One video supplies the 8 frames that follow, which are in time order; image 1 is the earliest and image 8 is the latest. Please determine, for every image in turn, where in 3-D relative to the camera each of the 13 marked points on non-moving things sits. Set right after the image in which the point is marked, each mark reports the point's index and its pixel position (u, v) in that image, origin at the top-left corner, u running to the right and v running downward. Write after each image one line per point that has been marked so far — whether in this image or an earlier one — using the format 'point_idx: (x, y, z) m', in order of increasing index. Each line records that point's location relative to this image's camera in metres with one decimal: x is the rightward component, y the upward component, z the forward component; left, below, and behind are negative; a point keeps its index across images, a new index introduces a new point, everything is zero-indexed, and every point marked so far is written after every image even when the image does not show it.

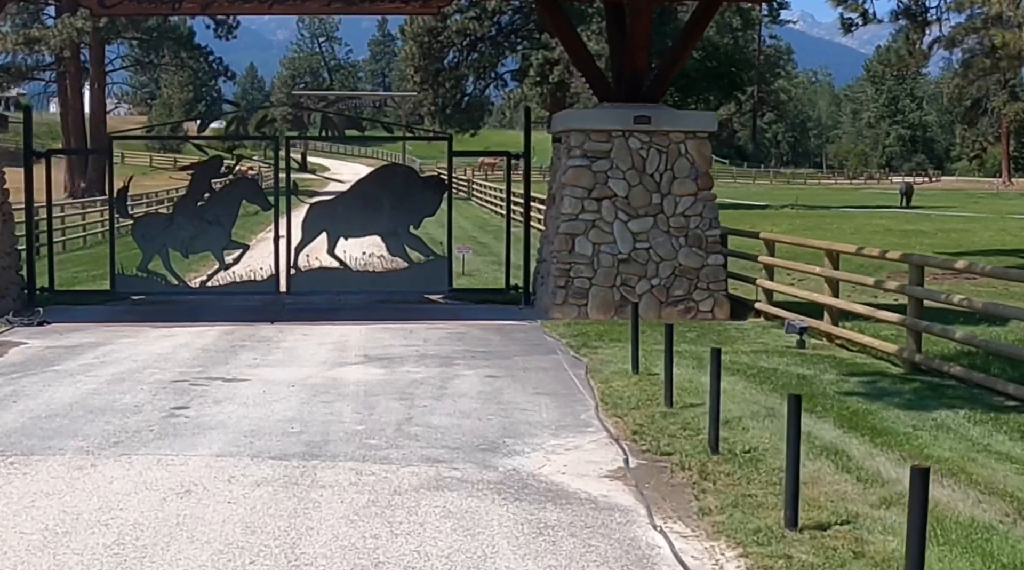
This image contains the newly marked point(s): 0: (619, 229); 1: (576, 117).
0: (+1.2, +0.6, +13.9) m
1: (+0.7, +1.9, +13.8) m
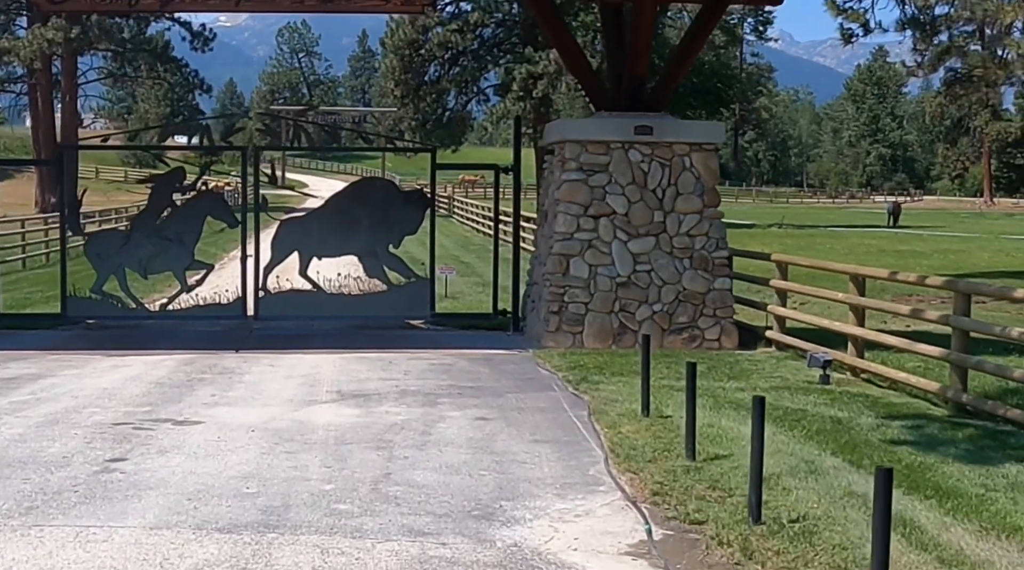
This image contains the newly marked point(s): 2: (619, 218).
0: (+1.1, +0.4, +12.7) m
1: (+0.6, +1.6, +12.6) m
2: (+1.1, +0.7, +12.7) m
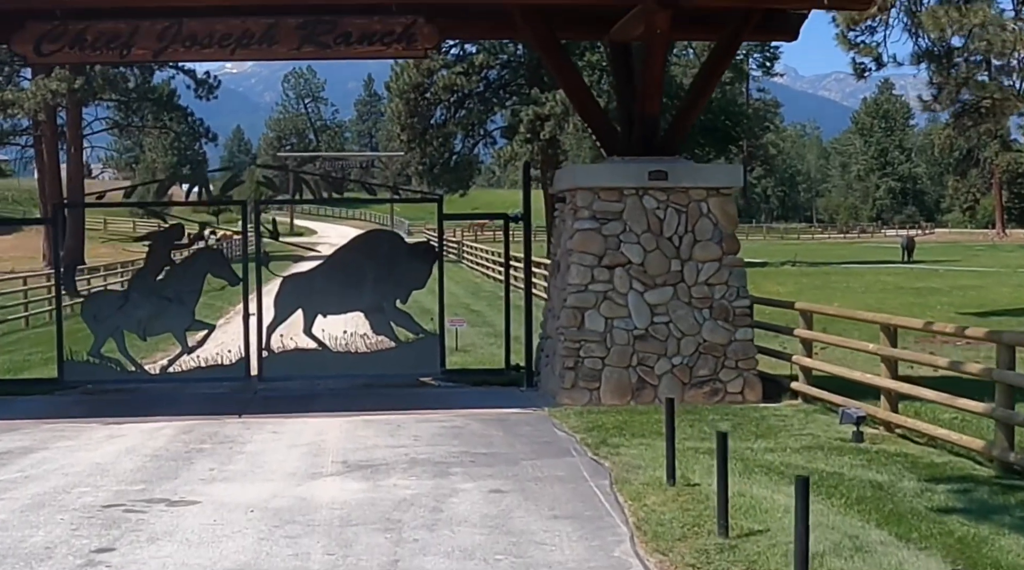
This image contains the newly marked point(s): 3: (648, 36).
0: (+1.2, -0.2, +12.2) m
1: (+0.7, +1.1, +12.2) m
2: (+1.2, +0.2, +12.2) m
3: (+1.3, +2.5, +12.0) m
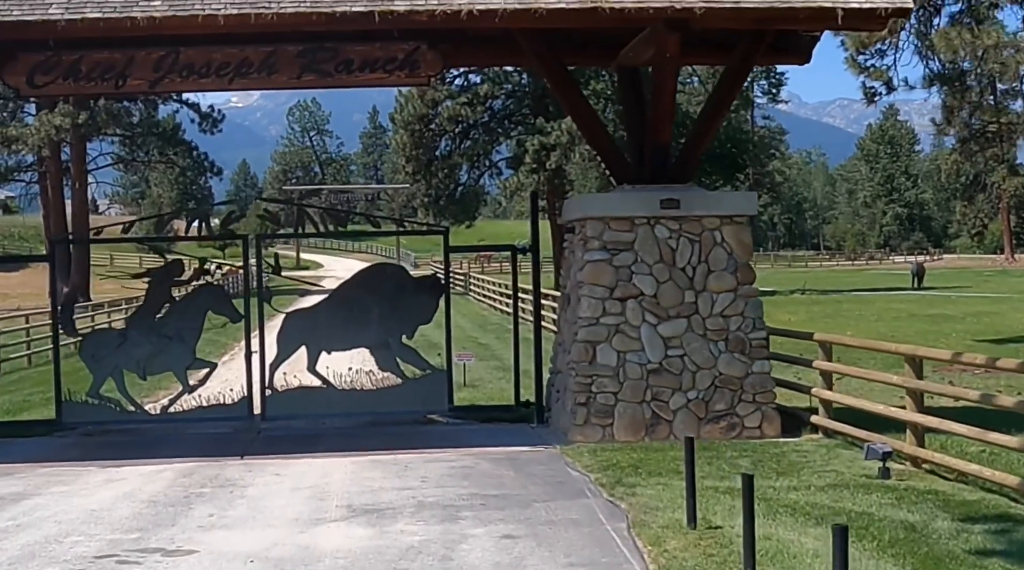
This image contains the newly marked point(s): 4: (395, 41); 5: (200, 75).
0: (+1.3, -0.5, +11.9) m
1: (+0.8, +0.8, +11.8) m
2: (+1.3, -0.1, +11.9) m
3: (+1.4, +2.1, +11.7) m
4: (-1.0, +2.1, +10.8) m
5: (-2.8, +1.9, +11.0) m
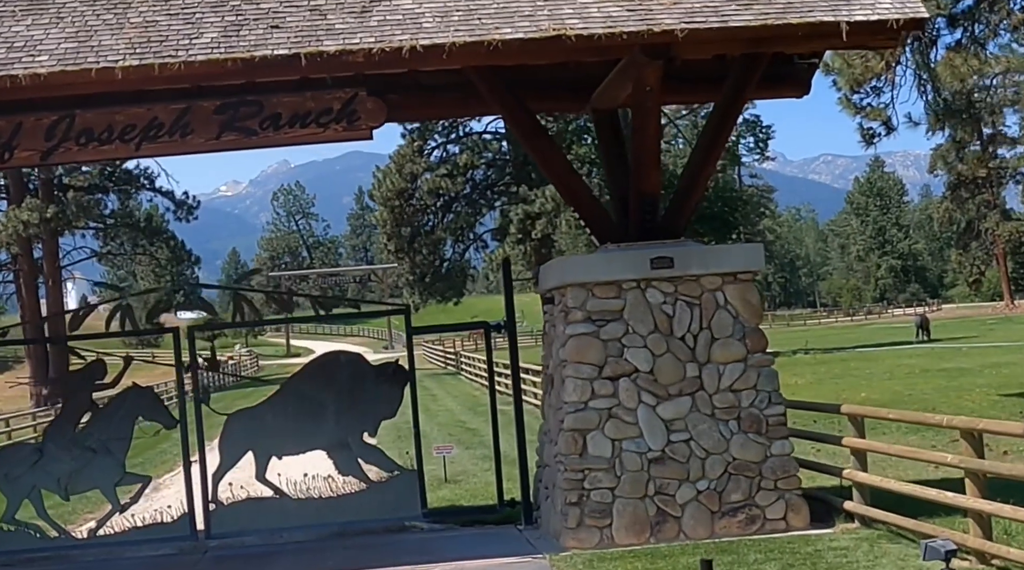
0: (+1.1, -1.1, +10.1) m
1: (+0.5, +0.1, +10.2) m
2: (+1.1, -0.7, +10.2) m
3: (+1.0, +1.5, +10.2) m
4: (-1.4, +1.5, +9.3) m
5: (-3.2, +1.1, +9.4) m
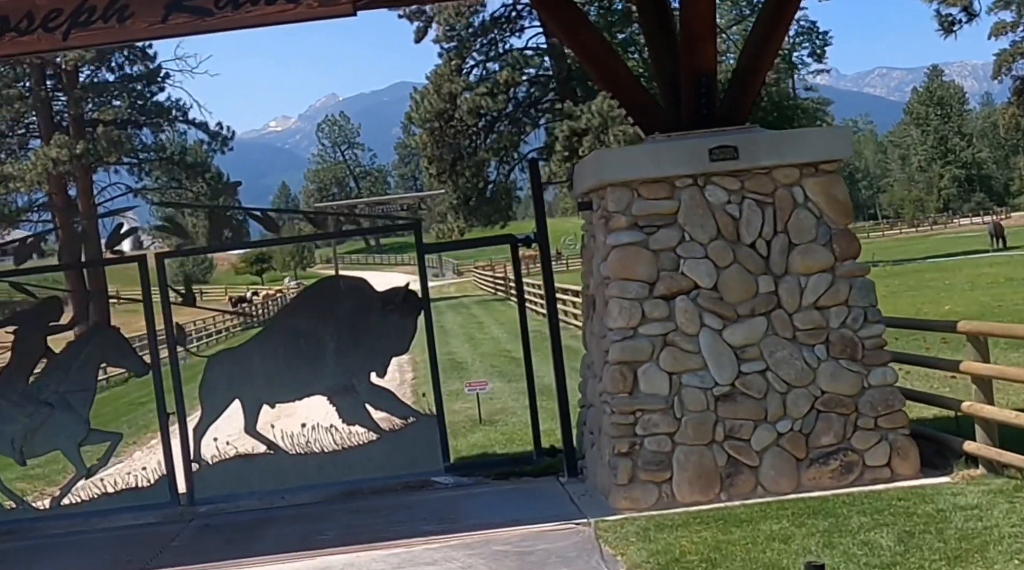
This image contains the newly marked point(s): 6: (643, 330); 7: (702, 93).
0: (+1.3, -0.4, +8.1) m
1: (+0.7, +0.8, +8.2) m
2: (+1.3, -0.1, +8.2) m
3: (+1.2, +2.2, +8.0) m
4: (-1.3, +2.0, +7.2) m
5: (-3.1, +1.6, +7.5) m
6: (+0.9, -0.3, +8.1) m
7: (+1.4, +1.4, +8.7) m
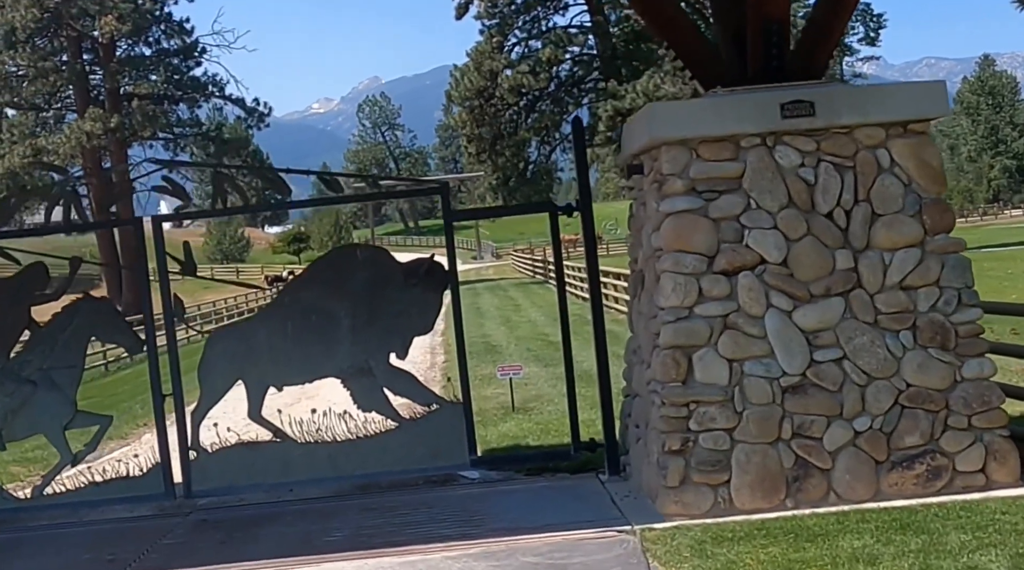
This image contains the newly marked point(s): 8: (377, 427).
0: (+1.5, -0.2, +7.0) m
1: (+0.9, +1.0, +7.1) m
2: (+1.5, +0.1, +7.0) m
3: (+1.4, +2.4, +6.9) m
4: (-1.1, +2.2, +6.2) m
5: (-2.8, +1.8, +6.5) m
6: (+1.1, -0.1, +7.1) m
7: (+1.6, +1.5, +7.6) m
8: (-1.0, -1.0, +8.7) m
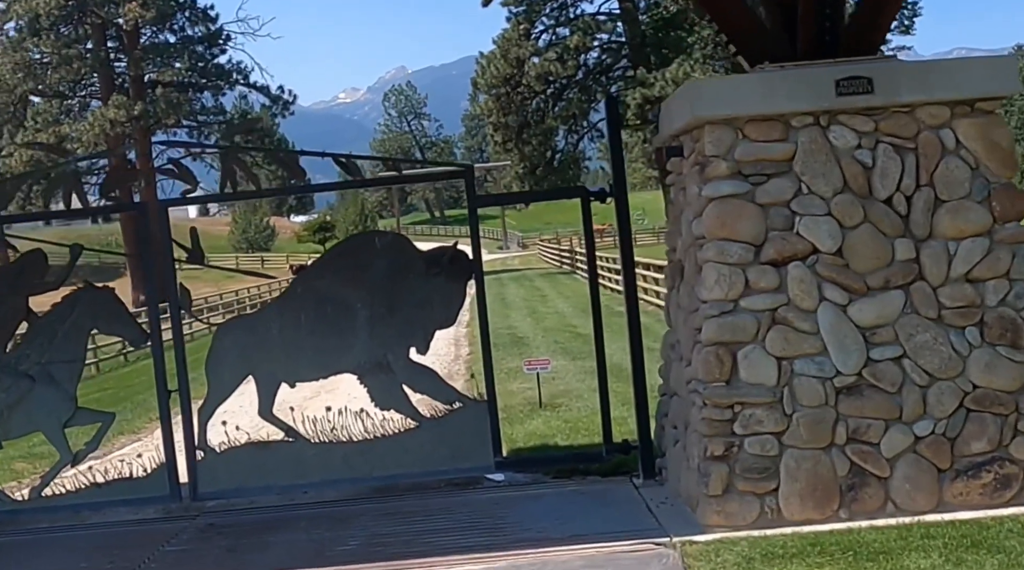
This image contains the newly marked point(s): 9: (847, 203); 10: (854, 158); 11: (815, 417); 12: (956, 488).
0: (+1.7, -0.2, +6.4) m
1: (+1.1, +1.0, +6.5) m
2: (+1.7, +0.1, +6.5) m
3: (+1.6, +2.4, +6.3) m
4: (-0.9, +2.2, +5.6) m
5: (-2.7, +1.9, +6.0) m
6: (+1.2, -0.1, +6.5) m
7: (+1.8, +1.6, +7.0) m
8: (-0.8, -0.9, +8.2) m
9: (+1.8, +0.4, +6.5) m
10: (+1.8, +0.7, +6.5) m
11: (+1.6, -0.7, +6.4) m
12: (+2.3, -1.1, +6.4) m
